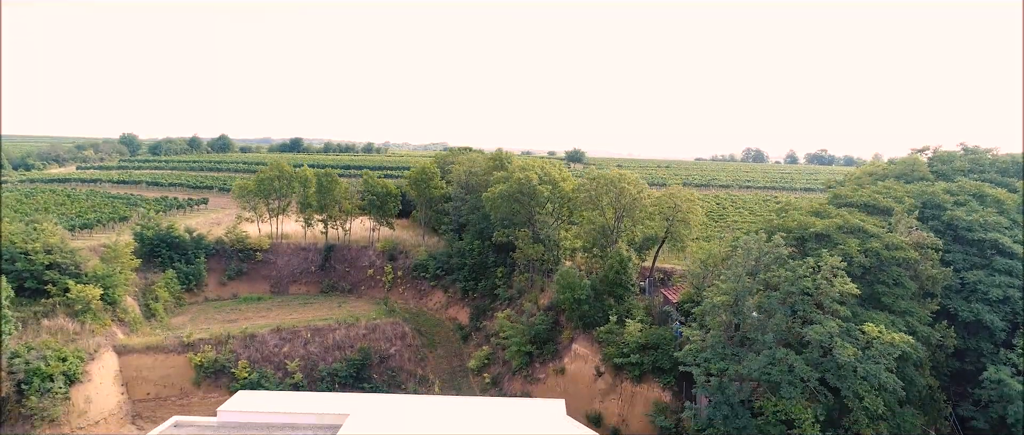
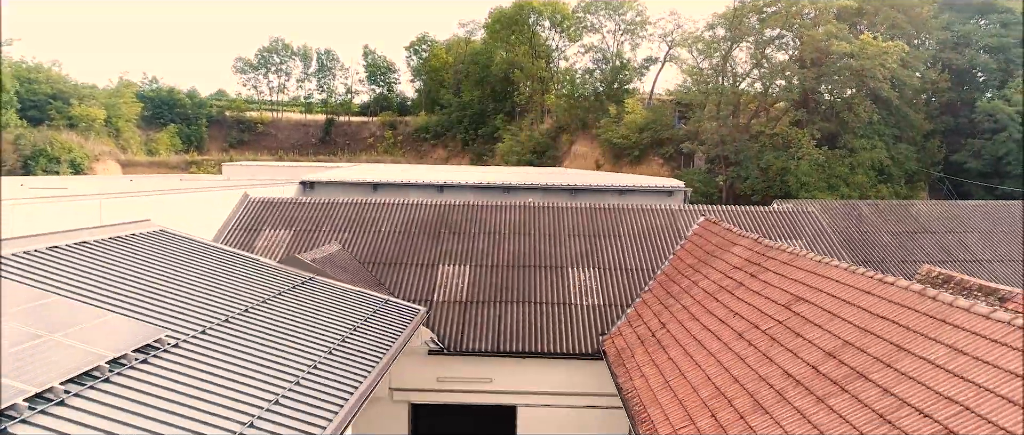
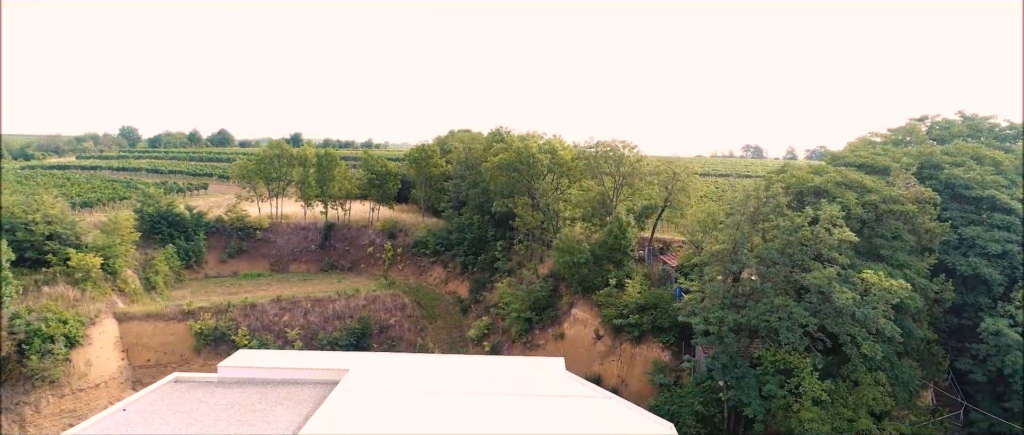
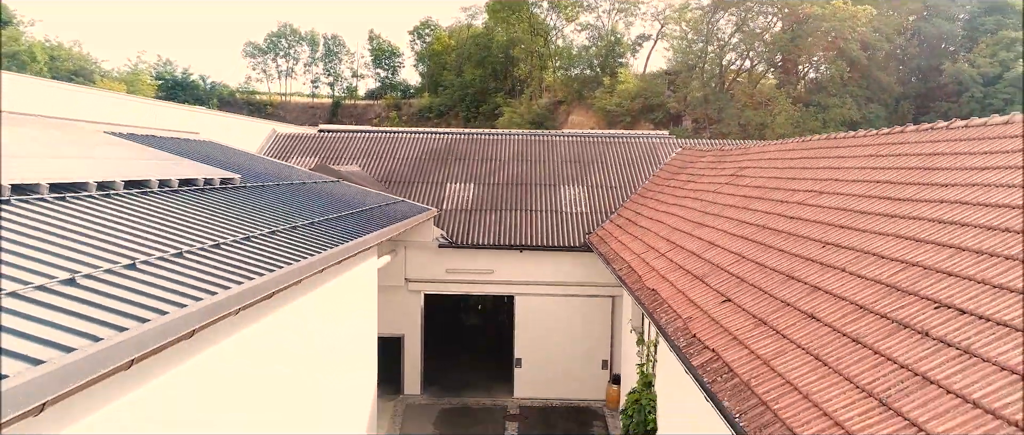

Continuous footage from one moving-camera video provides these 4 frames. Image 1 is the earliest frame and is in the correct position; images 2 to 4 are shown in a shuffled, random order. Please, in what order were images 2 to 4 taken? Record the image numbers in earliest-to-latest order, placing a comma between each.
3, 2, 4
